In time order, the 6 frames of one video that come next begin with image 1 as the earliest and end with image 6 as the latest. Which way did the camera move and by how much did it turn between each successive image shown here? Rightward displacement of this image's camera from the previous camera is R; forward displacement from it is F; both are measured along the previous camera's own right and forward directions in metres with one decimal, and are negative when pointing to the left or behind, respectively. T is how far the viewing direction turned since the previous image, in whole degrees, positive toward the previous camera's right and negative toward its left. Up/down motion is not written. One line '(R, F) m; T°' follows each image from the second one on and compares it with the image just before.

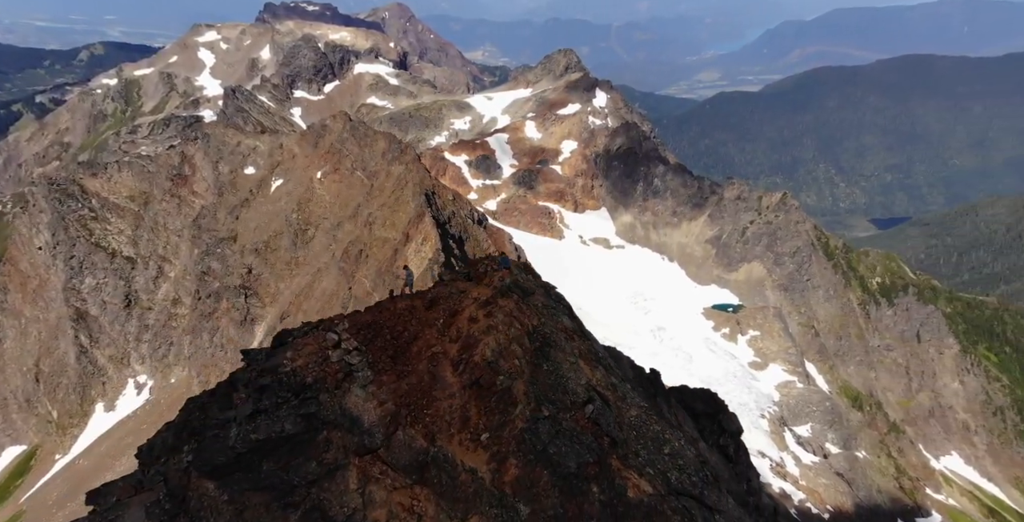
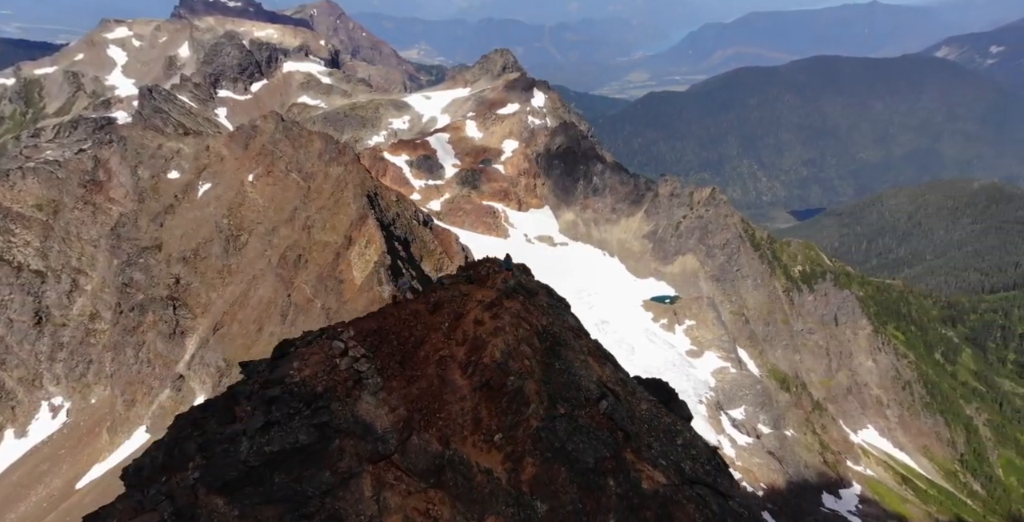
(-1.6, -0.3) m; +6°
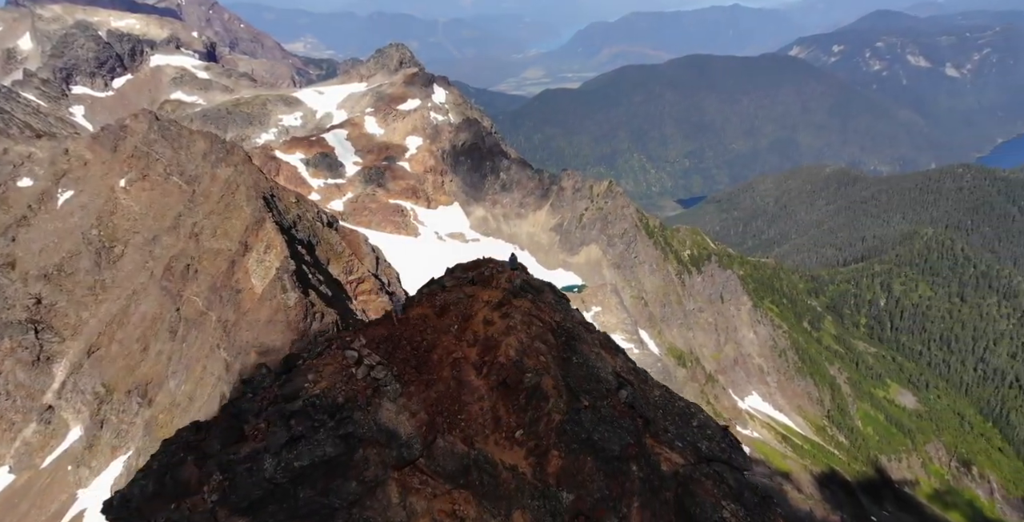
(-2.6, -0.1) m; +10°
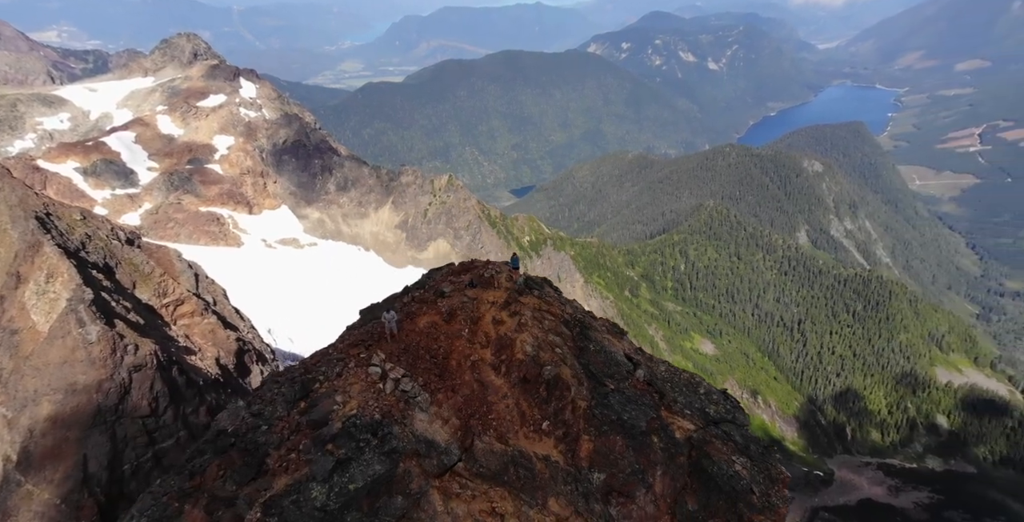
(-4.2, +0.3) m; +17°
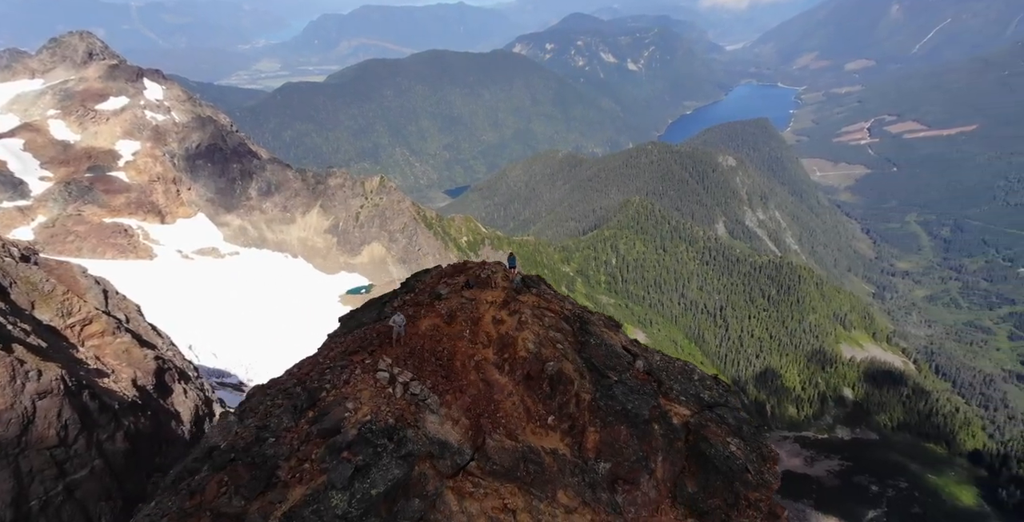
(-1.7, 0.0) m; +7°
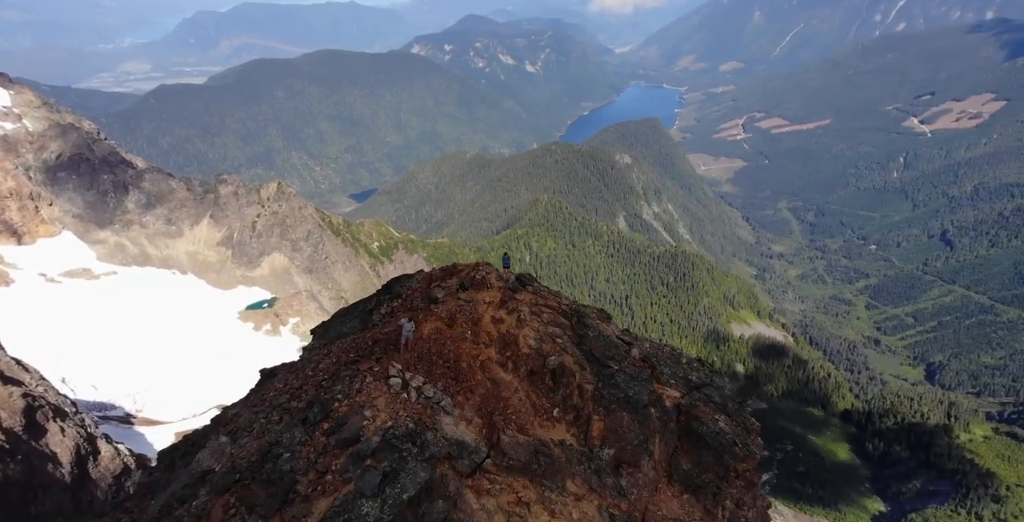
(-2.3, 0.0) m; +9°
